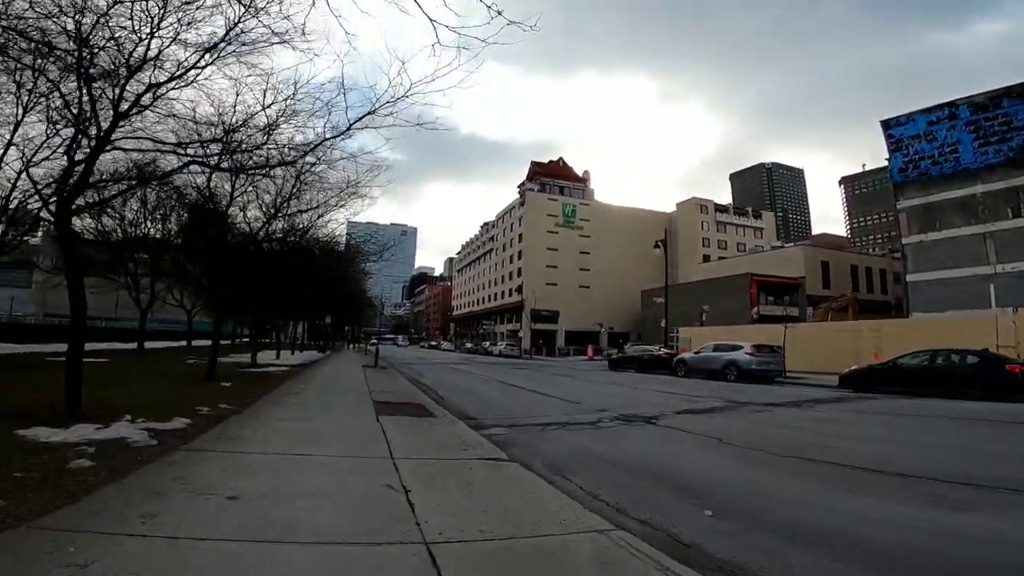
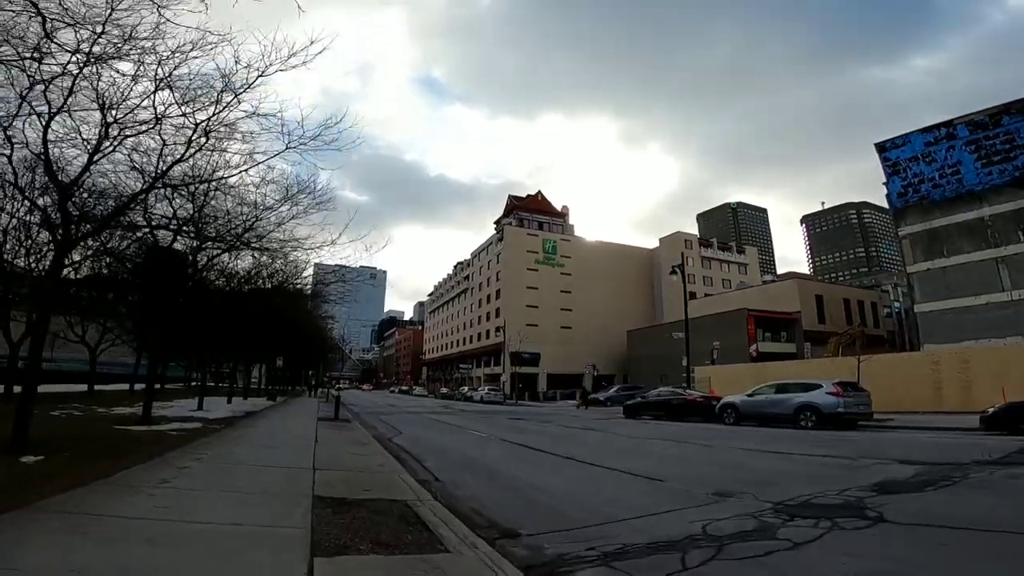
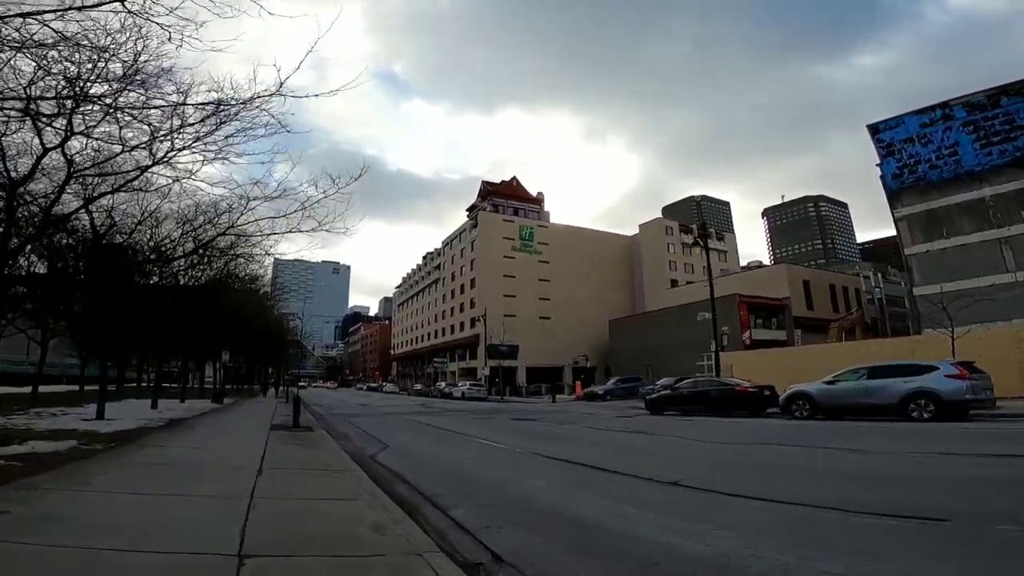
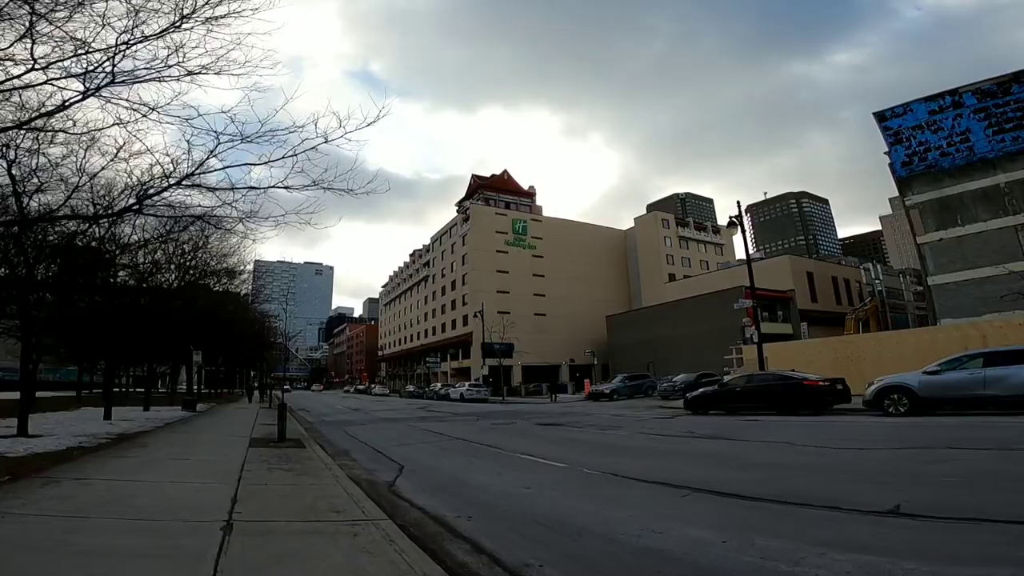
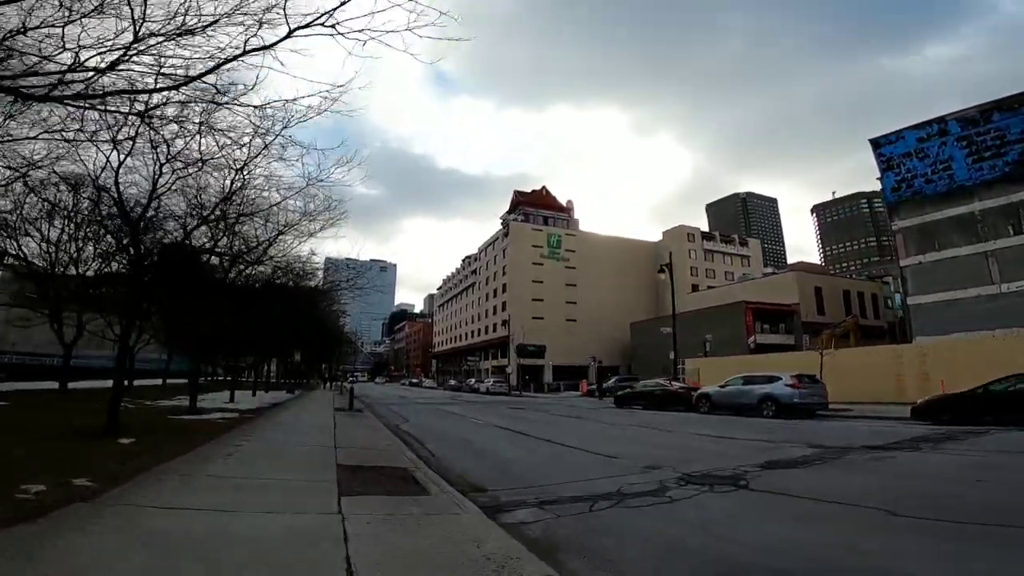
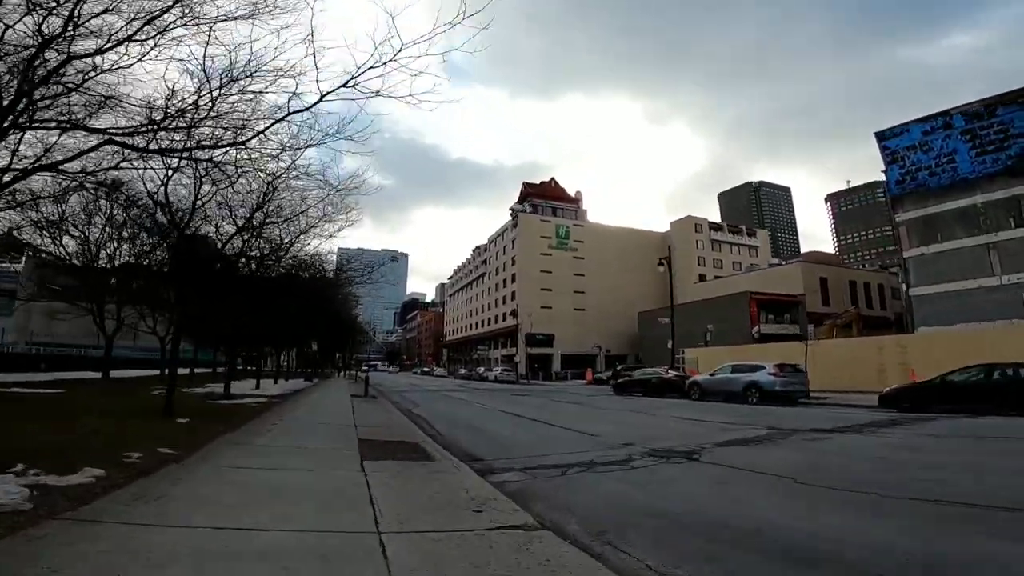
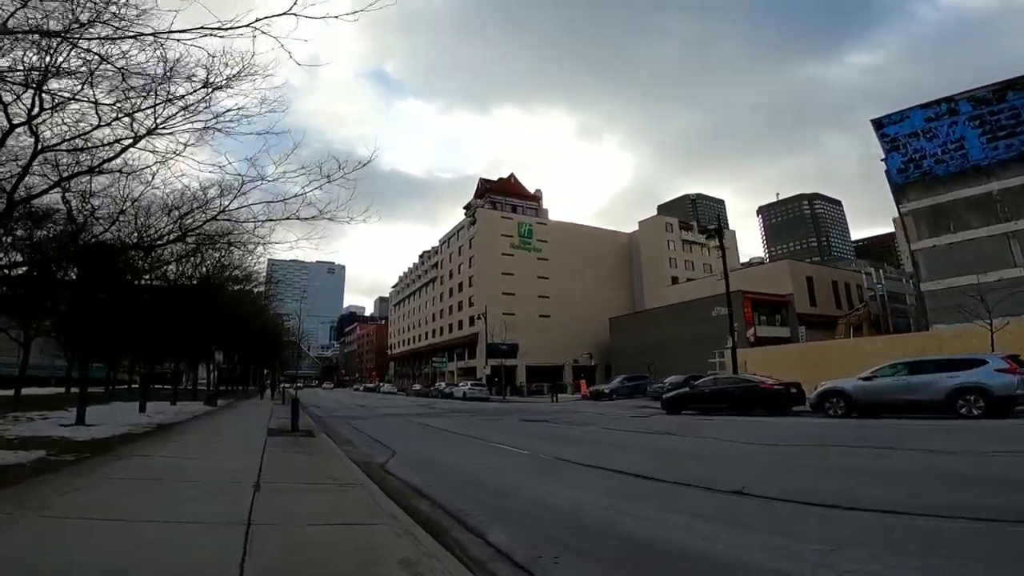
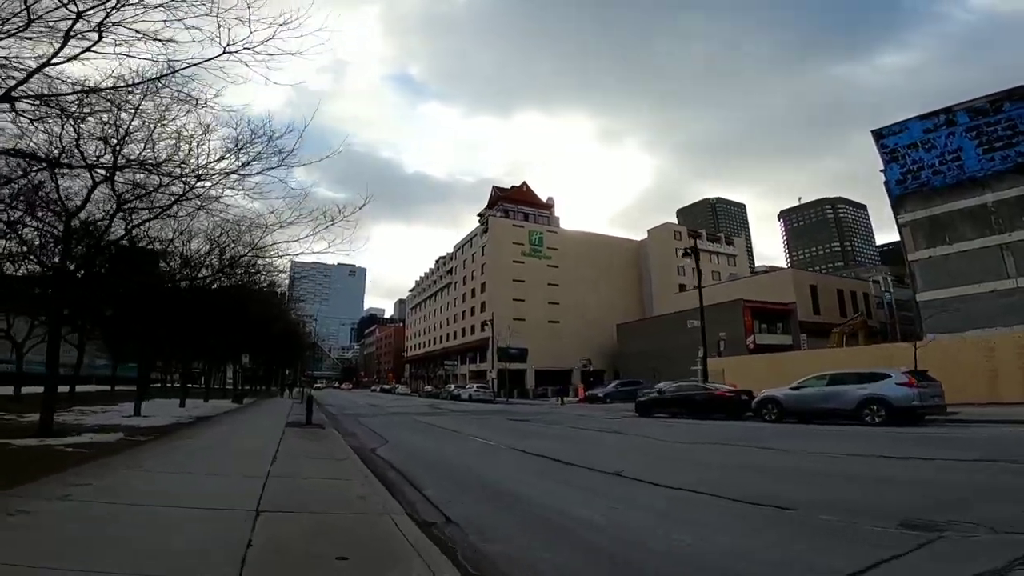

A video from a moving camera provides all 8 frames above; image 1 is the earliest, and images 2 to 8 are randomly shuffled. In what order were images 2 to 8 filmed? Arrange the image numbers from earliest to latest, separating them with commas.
6, 5, 2, 8, 3, 7, 4
